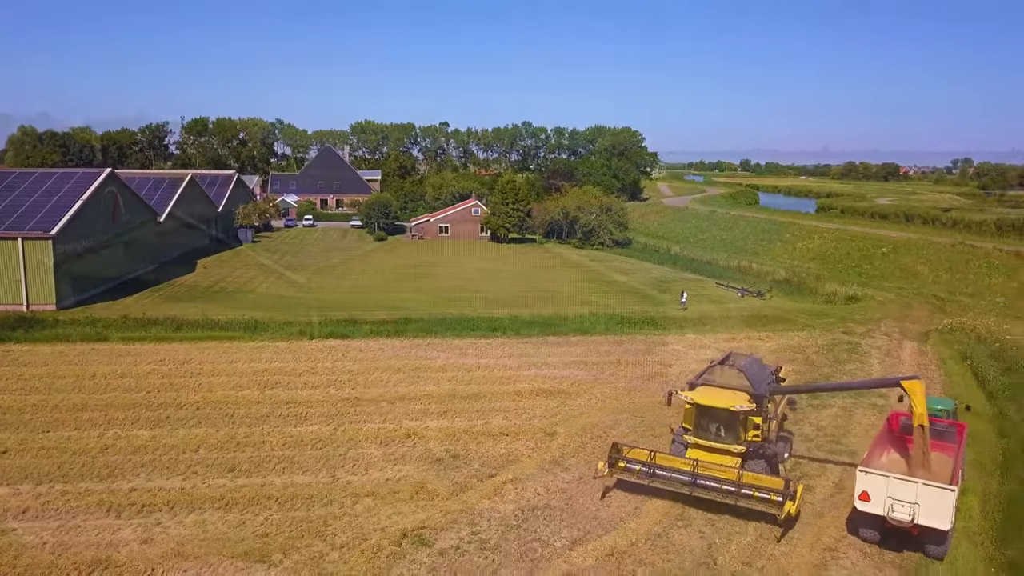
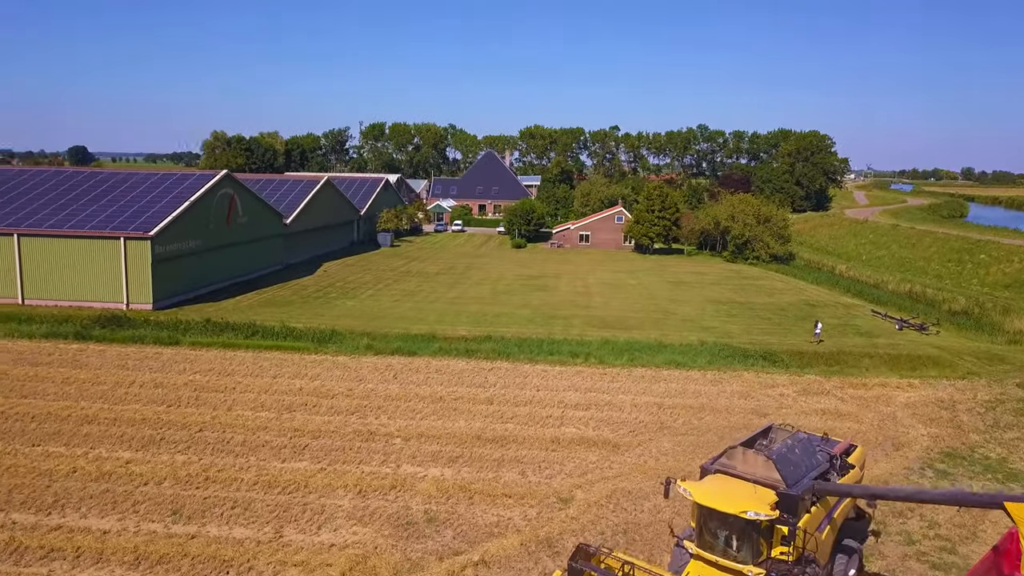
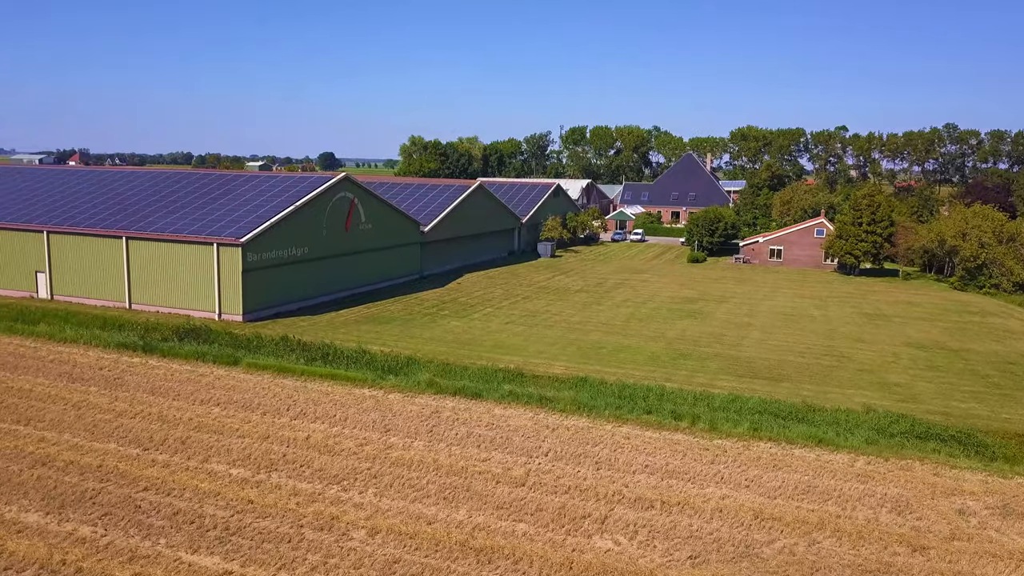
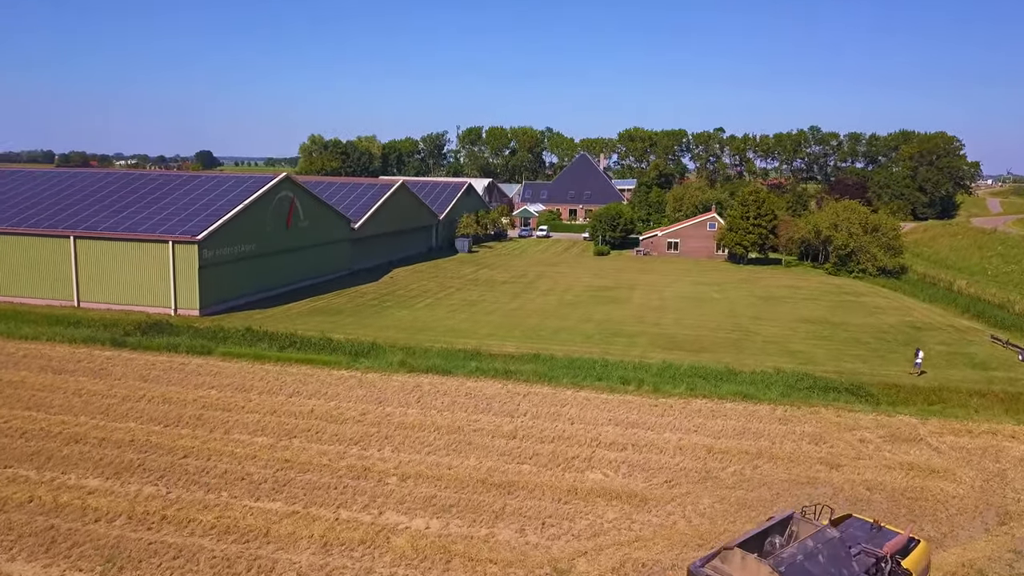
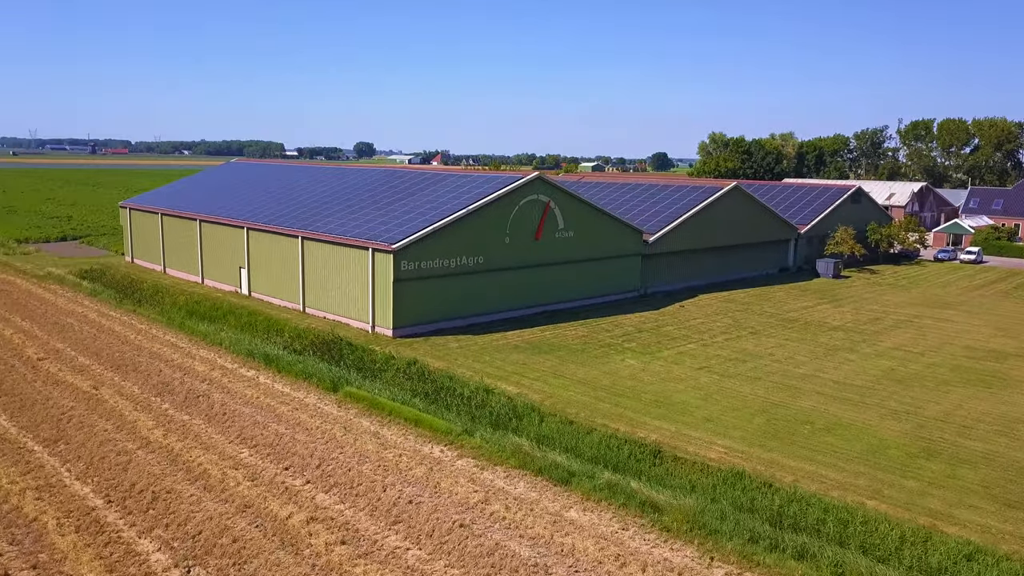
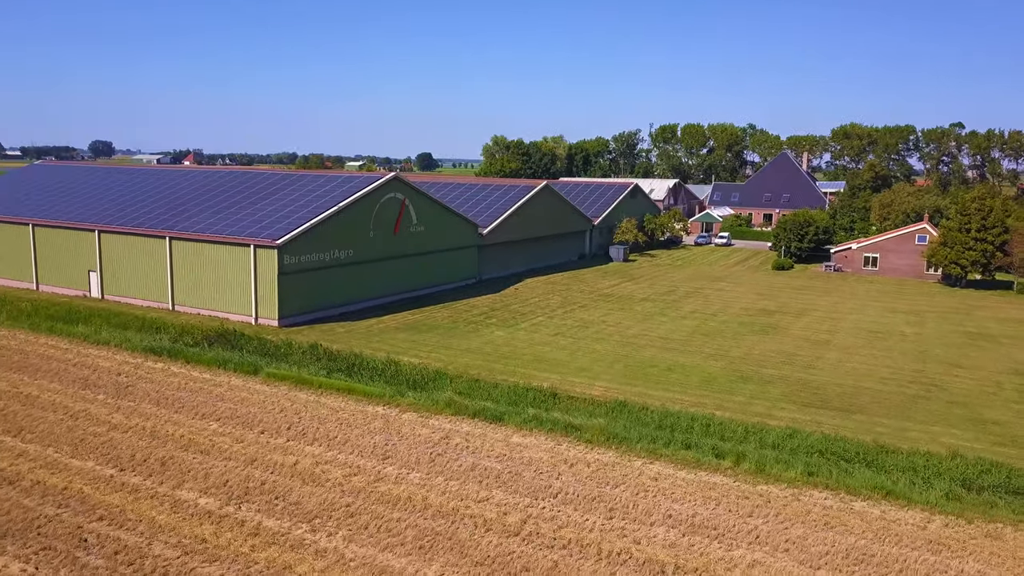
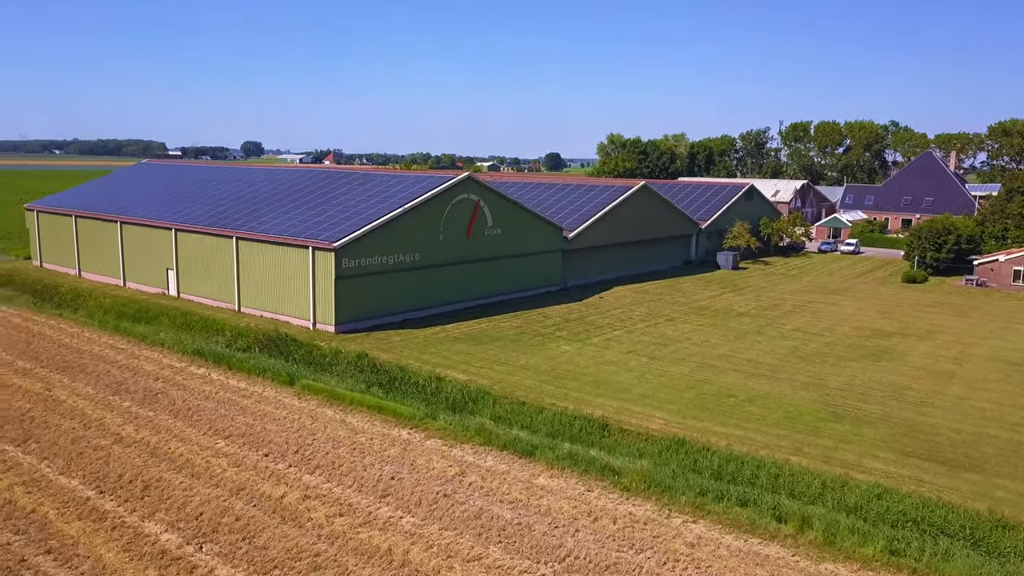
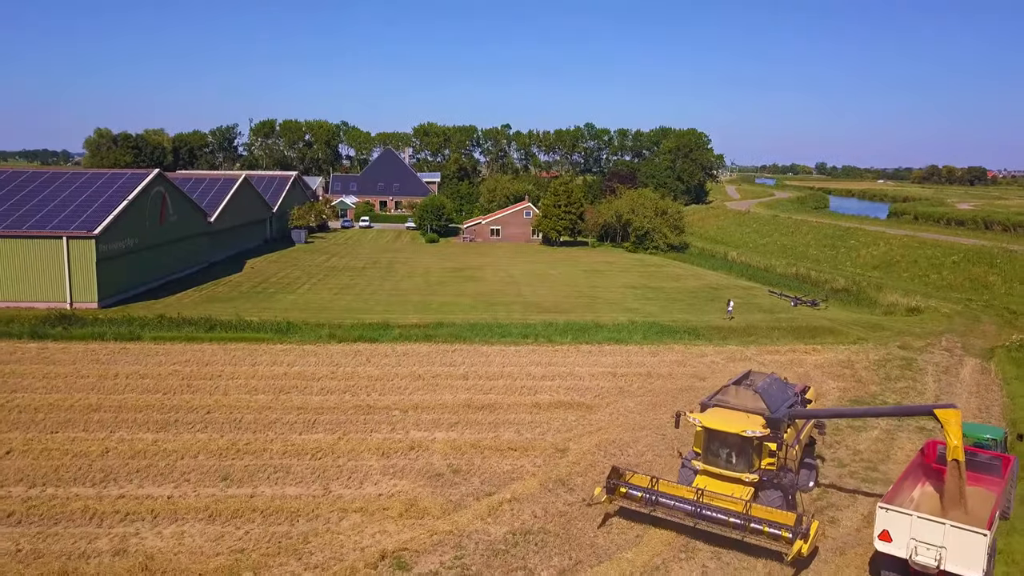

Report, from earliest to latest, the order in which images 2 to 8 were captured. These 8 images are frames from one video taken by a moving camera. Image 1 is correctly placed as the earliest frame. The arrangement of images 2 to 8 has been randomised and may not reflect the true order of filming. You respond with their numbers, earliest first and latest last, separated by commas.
8, 2, 4, 3, 6, 7, 5
